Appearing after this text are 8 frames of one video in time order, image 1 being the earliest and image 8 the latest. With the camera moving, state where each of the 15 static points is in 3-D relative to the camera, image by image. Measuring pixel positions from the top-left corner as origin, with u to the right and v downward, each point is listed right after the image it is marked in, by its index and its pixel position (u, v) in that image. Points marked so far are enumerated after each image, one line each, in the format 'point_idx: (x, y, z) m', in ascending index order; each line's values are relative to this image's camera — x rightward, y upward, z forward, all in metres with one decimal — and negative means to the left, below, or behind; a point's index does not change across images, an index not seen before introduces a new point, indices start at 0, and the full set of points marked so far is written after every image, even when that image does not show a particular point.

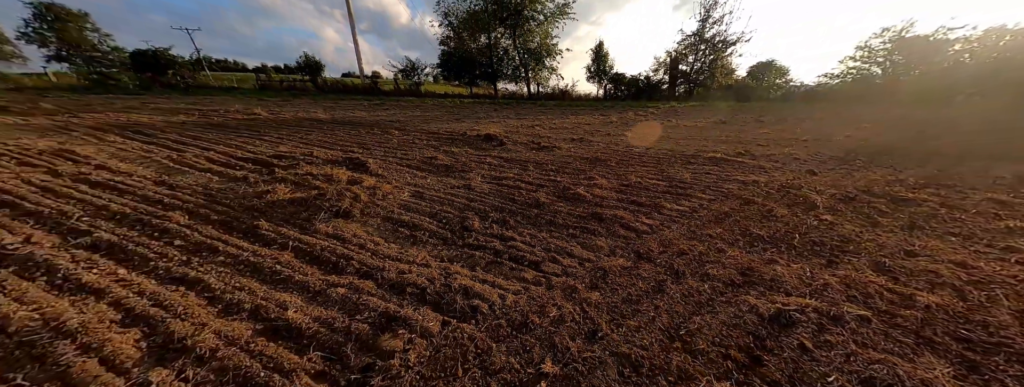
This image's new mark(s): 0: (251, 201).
0: (-2.4, -0.1, +2.5) m
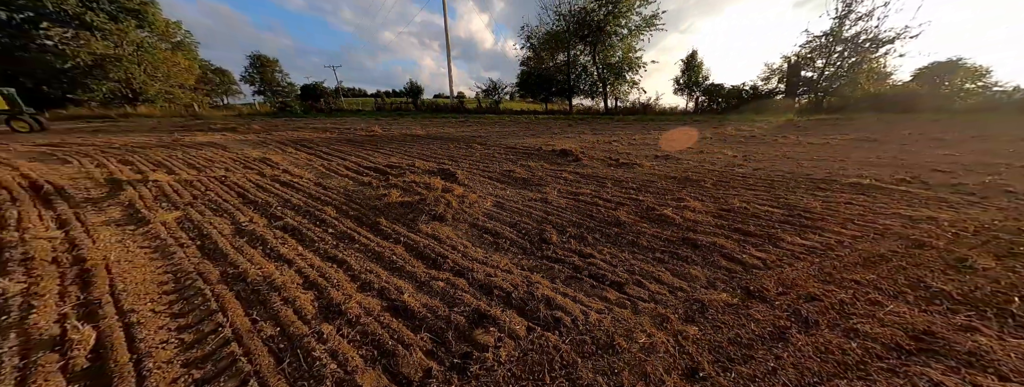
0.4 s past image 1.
0: (-1.6, -0.1, +3.0) m
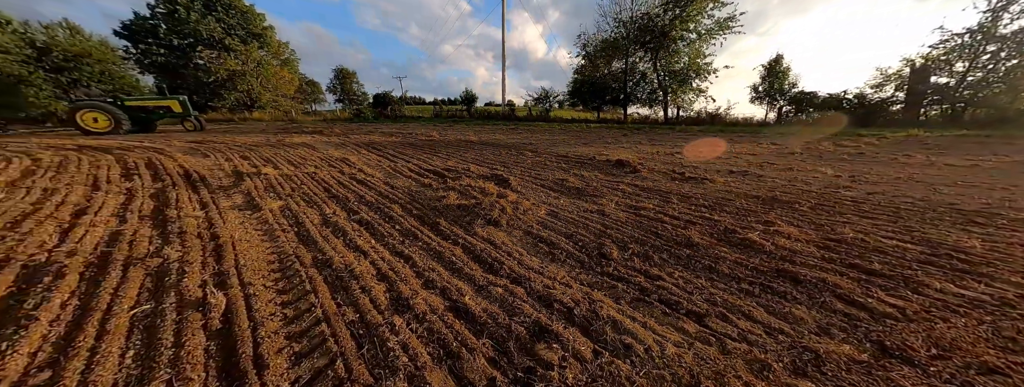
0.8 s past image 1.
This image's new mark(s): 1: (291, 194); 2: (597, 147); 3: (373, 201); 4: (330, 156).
0: (-1.0, -0.1, +3.2) m
1: (-3.0, 0.0, +3.6) m
2: (+2.4, +1.3, +7.3) m
3: (-1.8, -0.1, +3.5) m
4: (-4.4, +0.9, +6.4) m
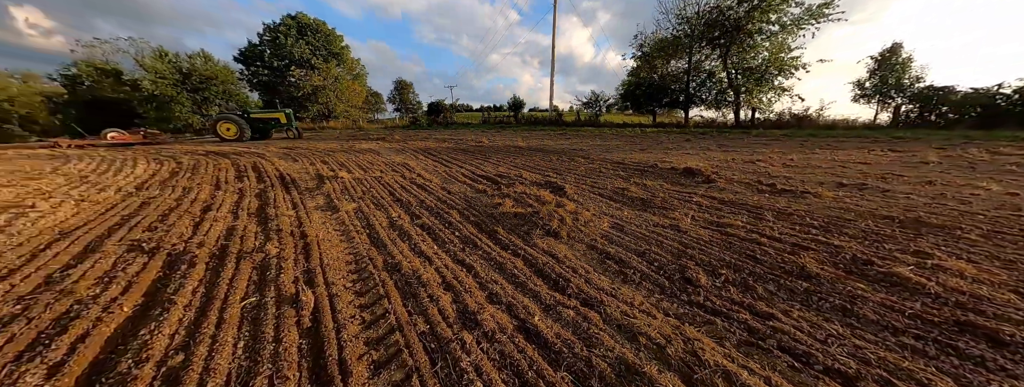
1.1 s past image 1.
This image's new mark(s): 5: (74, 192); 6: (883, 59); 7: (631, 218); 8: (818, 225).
0: (-0.3, -0.2, +3.2) m
1: (-2.3, -0.1, +4.0) m
2: (+3.7, +1.0, +6.7) m
3: (-1.1, -0.2, +3.6) m
4: (-3.1, +0.8, +6.9) m
5: (-6.3, 0.0, +3.9) m
6: (+15.1, +5.6, +10.8) m
7: (+1.2, -0.3, +2.8) m
8: (+2.5, -0.3, +2.2) m
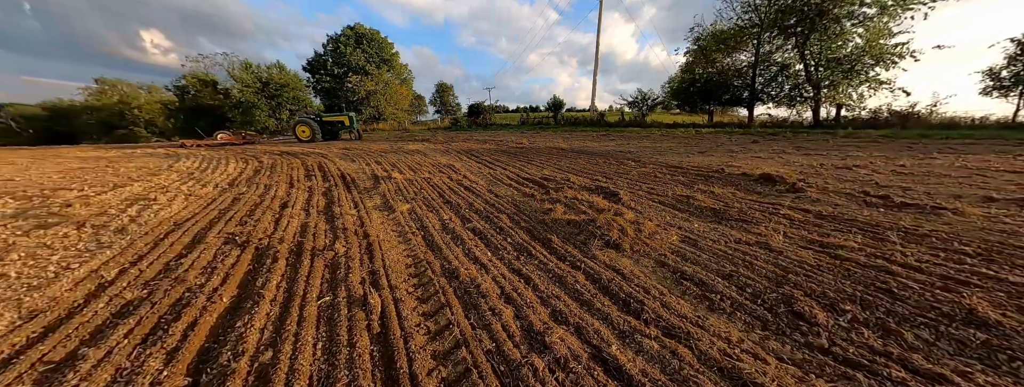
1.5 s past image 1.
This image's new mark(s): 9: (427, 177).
0: (+0.3, -0.3, +3.1) m
1: (-1.5, -0.1, +4.1) m
2: (+4.8, +0.9, +6.1) m
3: (-0.4, -0.2, +3.6) m
4: (-1.9, +0.8, +7.1) m
5: (-5.6, +0.1, +4.5) m
6: (+16.7, +5.1, +8.6) m
7: (+1.8, -0.4, +2.5) m
8: (+3.0, -0.4, +1.7) m
9: (-1.7, +0.3, +5.3) m
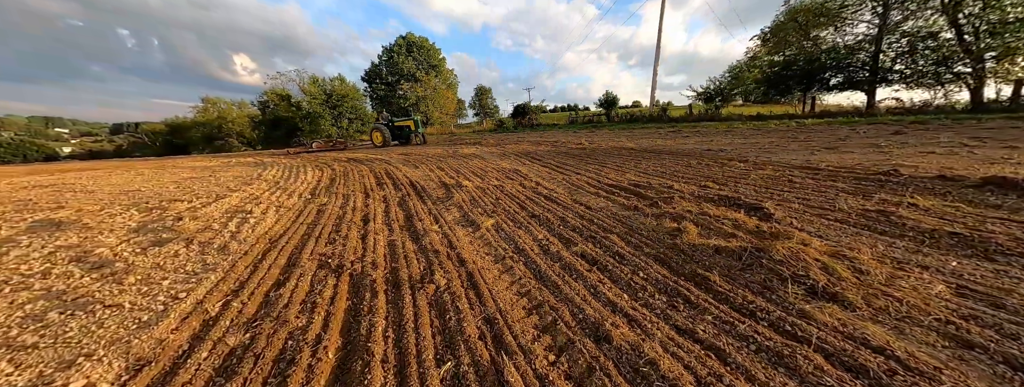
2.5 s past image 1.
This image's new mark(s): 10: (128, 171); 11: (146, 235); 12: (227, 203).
0: (+1.5, -0.4, +2.4) m
1: (-0.2, -0.2, +3.7) m
2: (+6.3, +0.7, +4.7) m
3: (+0.8, -0.4, +3.0) m
4: (-0.2, +0.7, +6.7) m
5: (-4.2, -0.1, +4.7) m
6: (+18.4, +5.0, +5.5) m
7: (+2.8, -0.5, +1.6) m
8: (+3.9, -0.6, +0.6) m
9: (-0.3, +0.2, +4.9) m
10: (-12.7, +0.7, +8.7) m
11: (-4.3, -0.5, +3.1) m
12: (-4.7, -0.2, +4.3) m
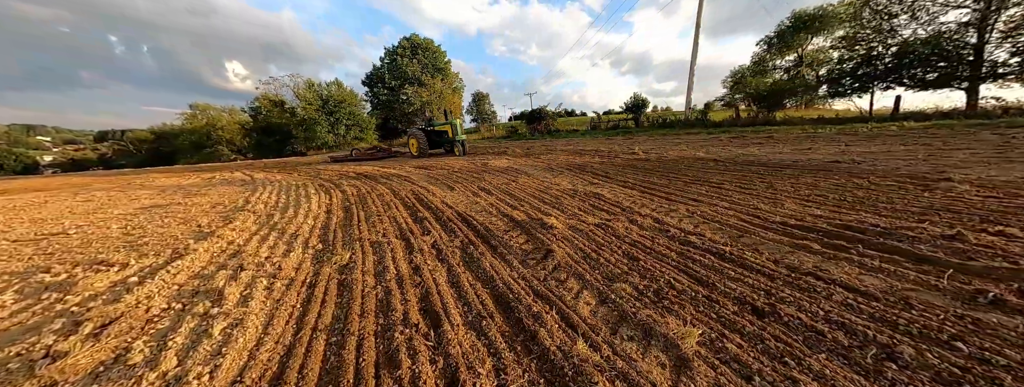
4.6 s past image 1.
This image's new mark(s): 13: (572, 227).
0: (+2.9, -0.9, +0.7) m
1: (+1.2, -0.8, +2.0) m
2: (+7.7, +0.3, +3.1) m
3: (+2.2, -0.9, +1.3) m
4: (+1.1, +0.1, +5.0) m
5: (-2.8, -0.7, +2.9) m
6: (+19.8, +4.7, +4.2) m
7: (+4.2, -1.0, -0.1) m
8: (+5.3, -1.0, -1.0) m
9: (+1.1, -0.4, +3.2) m
10: (-11.3, 0.0, +6.9) m
11: (-2.8, -1.0, +1.3) m
12: (-3.2, -0.8, +2.6) m
13: (+0.8, -0.3, +3.4) m
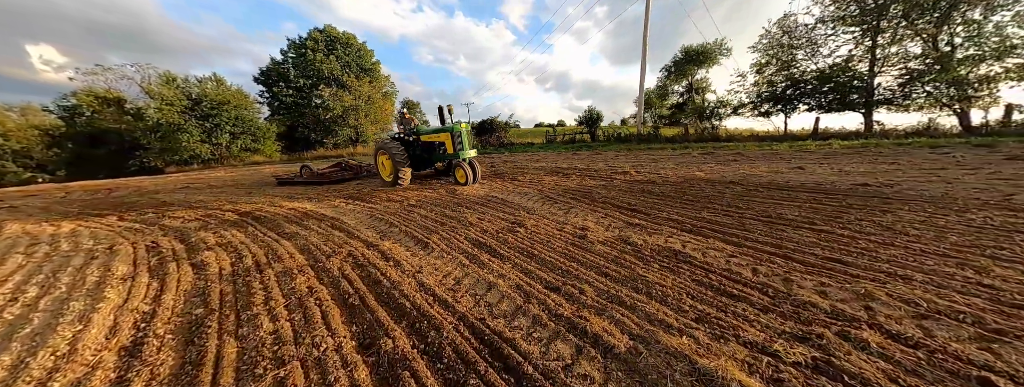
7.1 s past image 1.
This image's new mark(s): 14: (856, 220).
0: (+4.3, -1.4, -0.7) m
1: (+2.4, -1.4, +0.1) m
2: (+8.3, -0.1, +2.8) m
3: (+3.5, -1.4, -0.3) m
4: (+1.5, -0.6, +3.1) m
5: (-1.7, -1.5, +0.1) m
6: (+19.6, +4.8, +6.9) m
7: (+5.8, -1.4, -1.2) m
8: (+7.1, -1.3, -1.8) m
9: (+2.0, -1.0, +1.3) m
10: (-11.0, -1.4, +1.9) m
11: (-1.4, -1.8, -1.5) m
12: (-2.1, -1.6, -0.4) m
13: (+1.6, -1.0, +1.4) m
14: (+4.7, -0.4, +3.4) m
